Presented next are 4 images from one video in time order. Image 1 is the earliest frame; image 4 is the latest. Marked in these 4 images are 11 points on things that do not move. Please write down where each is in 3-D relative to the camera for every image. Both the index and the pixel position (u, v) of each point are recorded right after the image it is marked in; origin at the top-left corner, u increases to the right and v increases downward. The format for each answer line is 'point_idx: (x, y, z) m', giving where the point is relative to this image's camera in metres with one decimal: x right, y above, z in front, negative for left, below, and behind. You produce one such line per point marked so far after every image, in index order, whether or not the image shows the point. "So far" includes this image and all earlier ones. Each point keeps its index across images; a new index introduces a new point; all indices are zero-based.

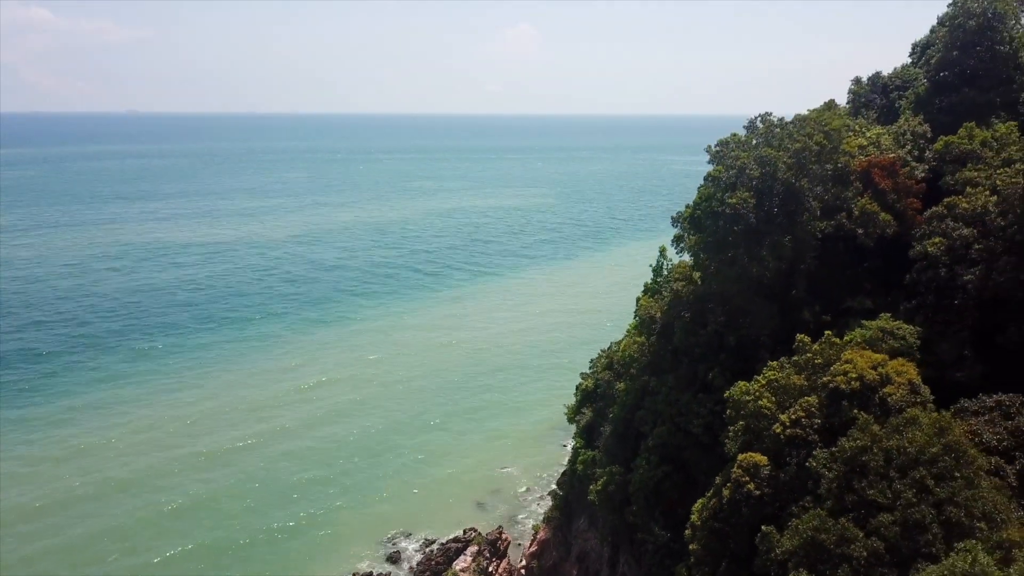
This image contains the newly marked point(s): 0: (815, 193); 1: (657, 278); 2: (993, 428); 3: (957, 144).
0: (+7.2, +2.3, +15.6) m
1: (+4.4, +0.3, +19.7) m
2: (+8.7, -2.5, +11.7) m
3: (+11.0, +3.5, +16.1) m
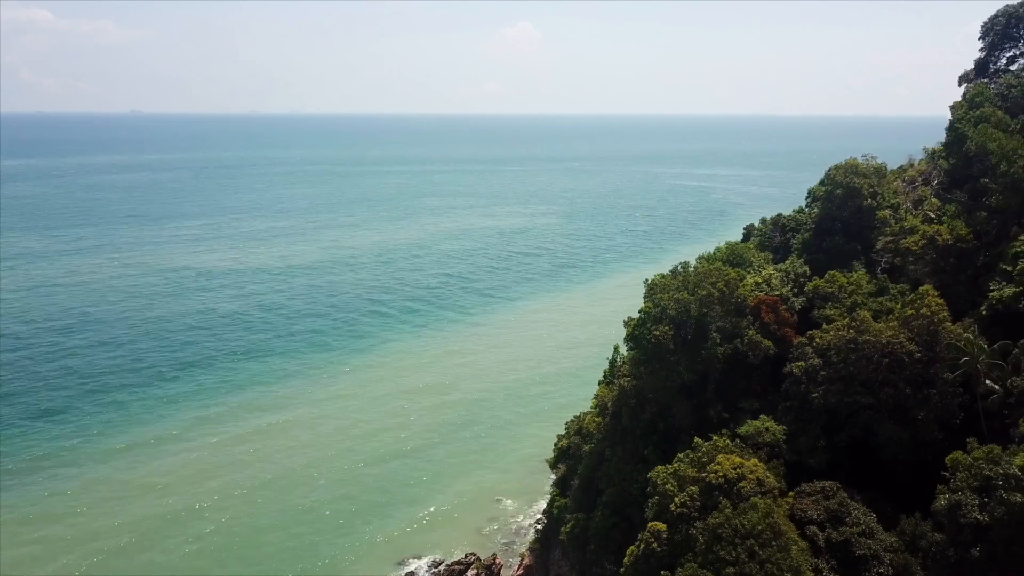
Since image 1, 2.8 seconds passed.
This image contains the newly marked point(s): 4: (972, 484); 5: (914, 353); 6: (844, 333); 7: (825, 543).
0: (+6.9, -1.2, +21.7) m
1: (+4.0, -3.2, +25.8) m
2: (+8.3, -6.0, +17.8) m
3: (+10.6, +0.1, +22.2) m
4: (+10.5, -4.4, +14.8) m
5: (+11.3, -1.8, +18.3) m
6: (+10.2, -1.4, +19.9) m
7: (+8.1, -6.7, +16.9) m
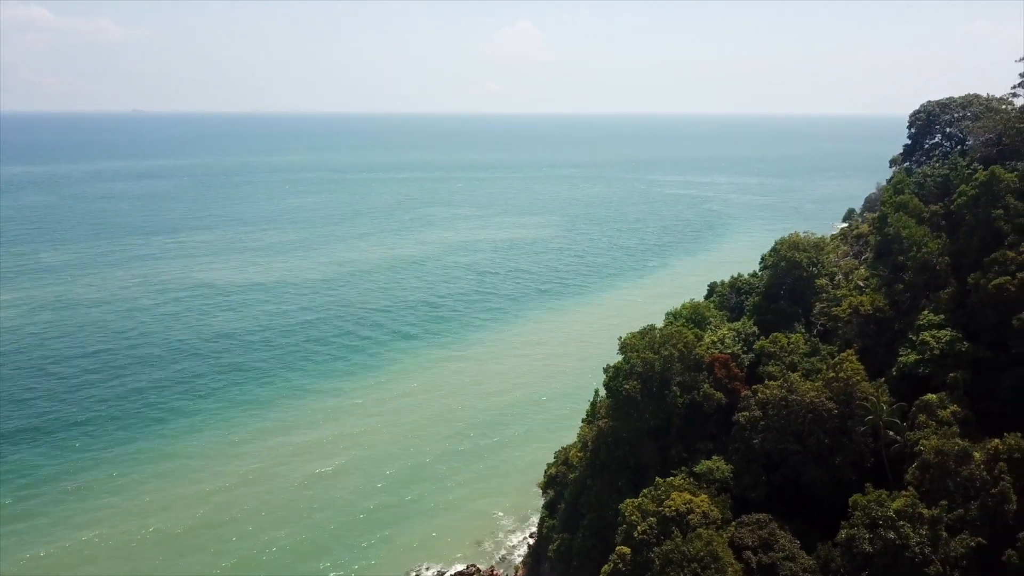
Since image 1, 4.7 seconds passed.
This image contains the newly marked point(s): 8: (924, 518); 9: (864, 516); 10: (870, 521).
0: (+6.6, -3.6, +26.0) m
1: (+3.8, -5.6, +30.0) m
2: (+8.1, -8.4, +22.0) m
3: (+10.4, -2.3, +26.5) m
4: (+10.3, -6.8, +19.0) m
5: (+11.1, -4.2, +22.5) m
6: (+10.0, -3.8, +24.2) m
7: (+7.9, -9.1, +21.2) m
8: (+11.5, -6.4, +18.2) m
9: (+10.3, -6.7, +19.1) m
10: (+10.4, -6.8, +18.9) m
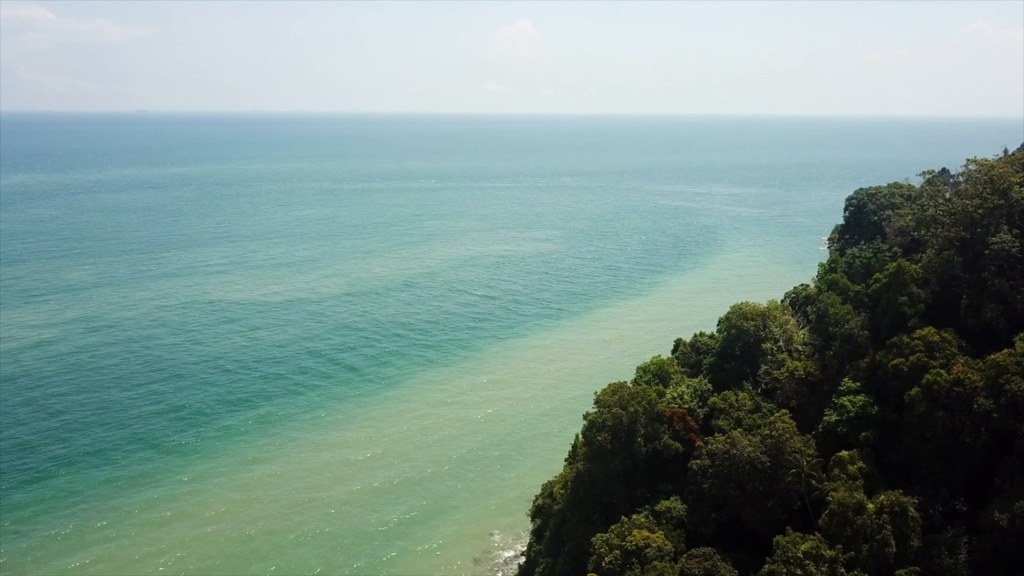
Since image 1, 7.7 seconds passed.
0: (+6.2, -6.7, +30.8) m
1: (+3.4, -8.7, +34.8) m
2: (+7.7, -11.5, +26.9) m
3: (+10.0, -5.5, +31.3) m
4: (+9.9, -9.9, +23.8) m
5: (+10.7, -7.3, +27.3) m
6: (+9.5, -6.9, +29.0) m
7: (+7.5, -12.2, +26.0) m
8: (+11.1, -9.5, +23.0) m
9: (+9.9, -9.8, +23.9) m
10: (+10.0, -9.9, +23.7) m
